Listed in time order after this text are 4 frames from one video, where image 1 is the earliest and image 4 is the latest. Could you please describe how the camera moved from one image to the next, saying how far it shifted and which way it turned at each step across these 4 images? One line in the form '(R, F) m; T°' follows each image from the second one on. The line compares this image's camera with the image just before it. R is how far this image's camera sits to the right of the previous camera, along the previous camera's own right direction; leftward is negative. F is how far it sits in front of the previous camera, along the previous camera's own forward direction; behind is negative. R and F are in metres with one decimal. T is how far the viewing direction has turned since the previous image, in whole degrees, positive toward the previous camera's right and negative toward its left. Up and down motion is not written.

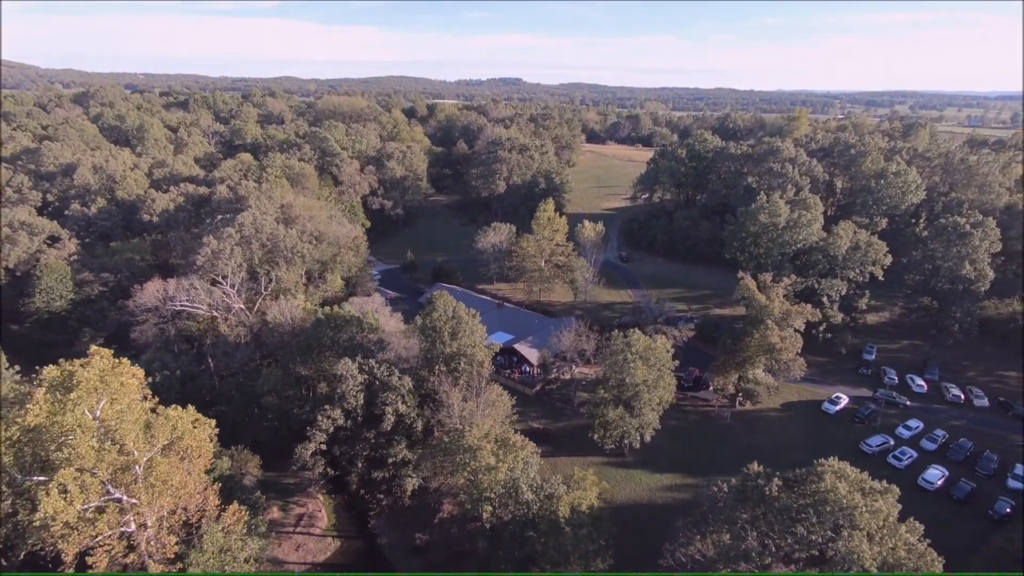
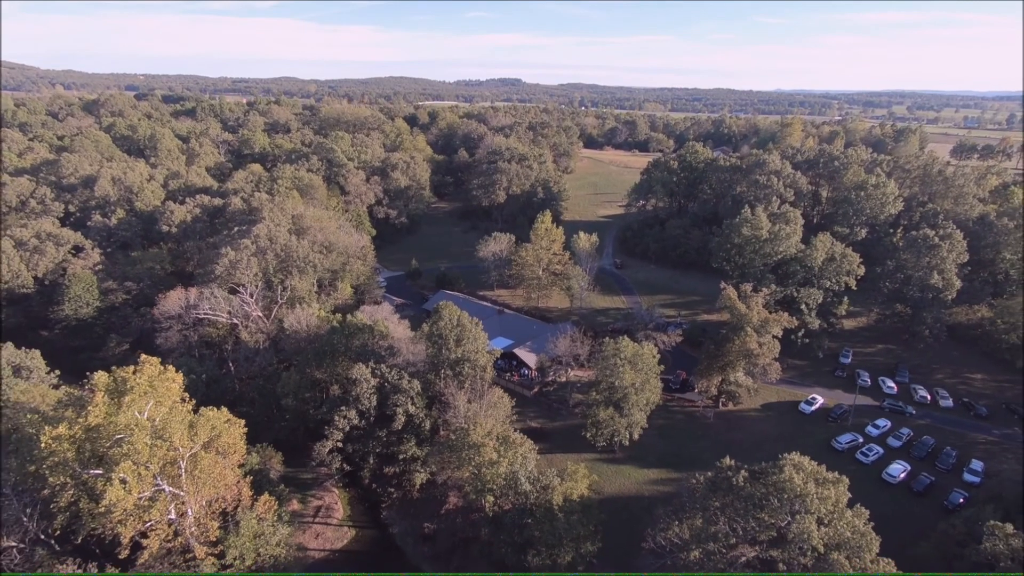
(0.0, -2.2) m; 0°
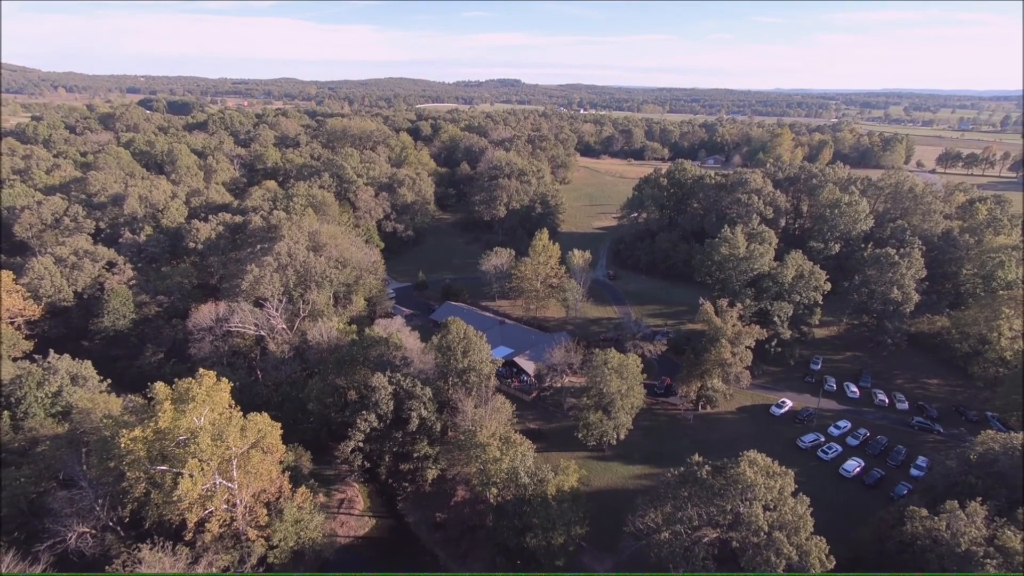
(-0.1, -3.4) m; 0°
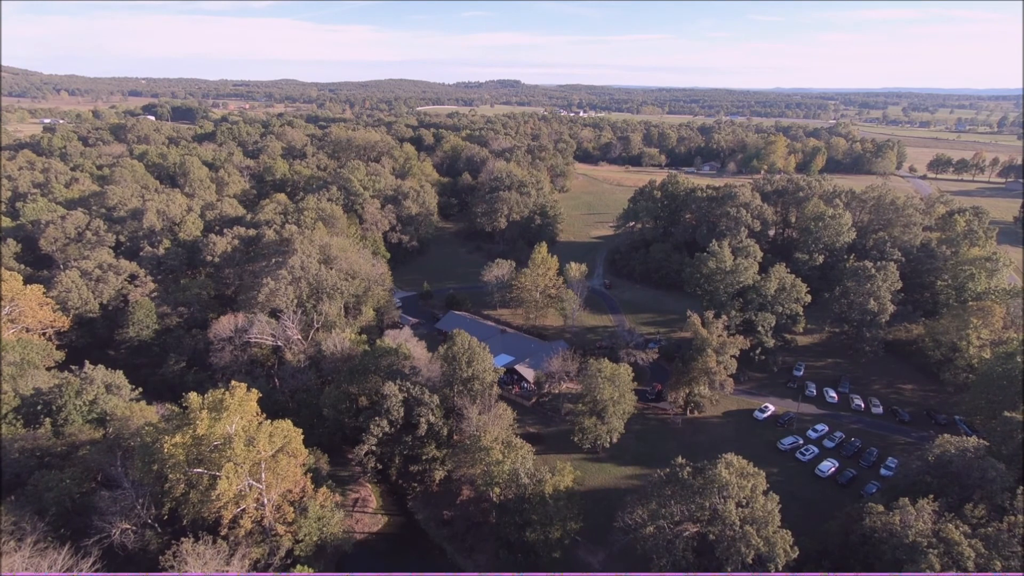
(0.0, -2.4) m; 0°
